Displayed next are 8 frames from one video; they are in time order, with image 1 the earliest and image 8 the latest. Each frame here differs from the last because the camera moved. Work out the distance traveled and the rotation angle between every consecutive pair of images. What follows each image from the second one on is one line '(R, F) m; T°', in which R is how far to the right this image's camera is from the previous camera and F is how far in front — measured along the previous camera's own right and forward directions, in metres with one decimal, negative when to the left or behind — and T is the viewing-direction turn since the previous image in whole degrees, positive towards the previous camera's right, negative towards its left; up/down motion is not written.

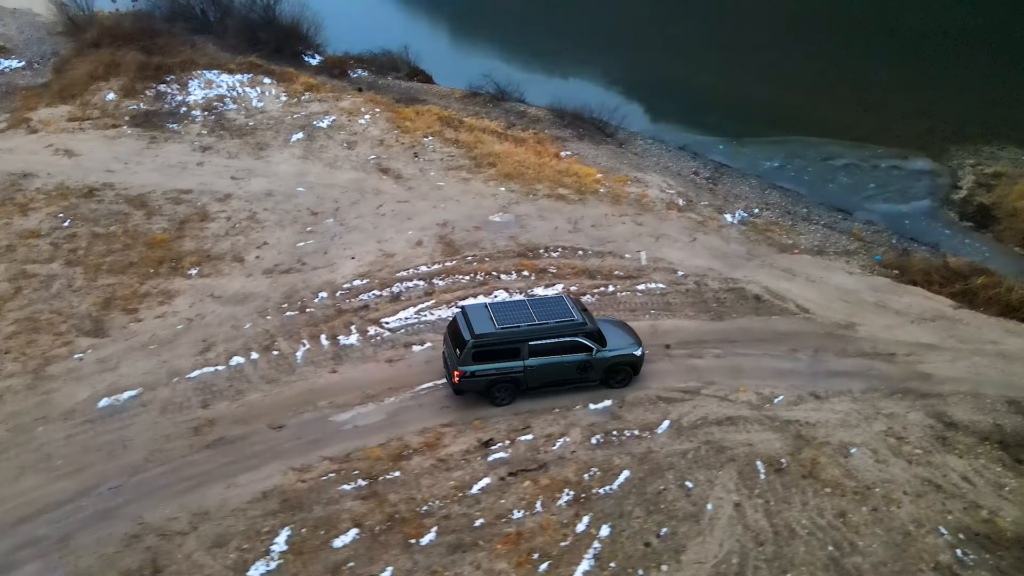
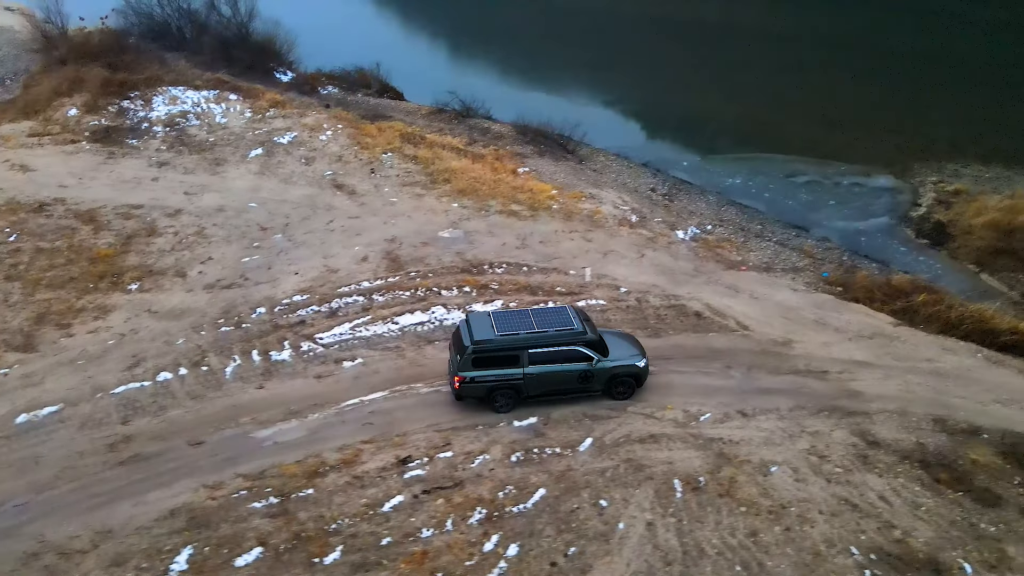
(+1.7, +0.1) m; 0°
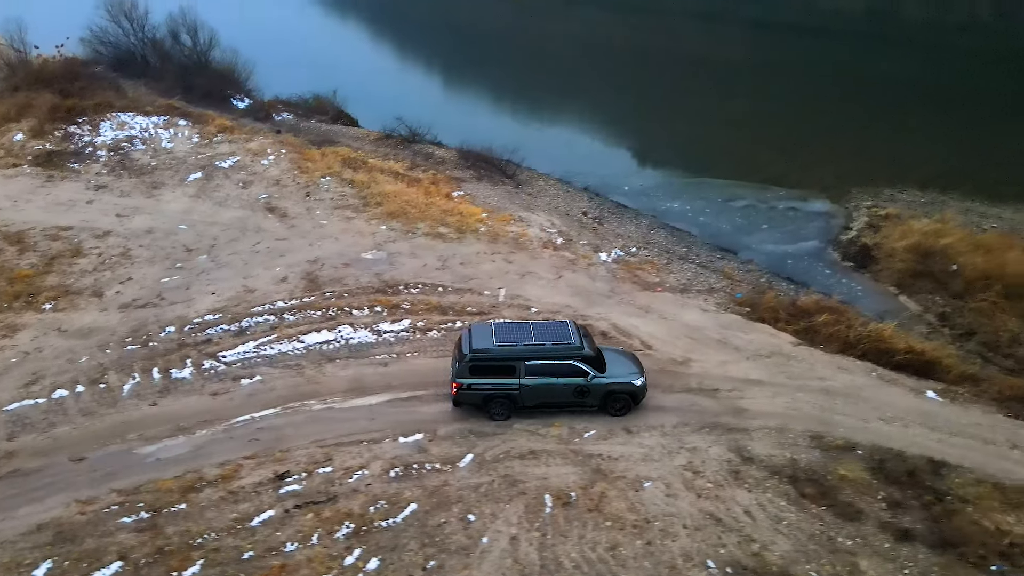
(+2.6, -0.3) m; 0°
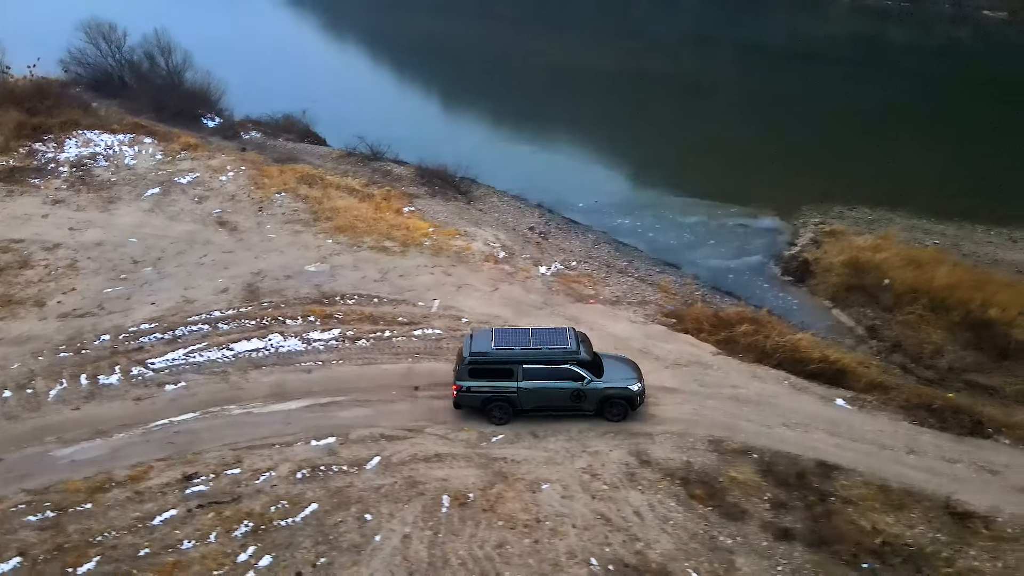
(+2.2, -0.5) m; 0°
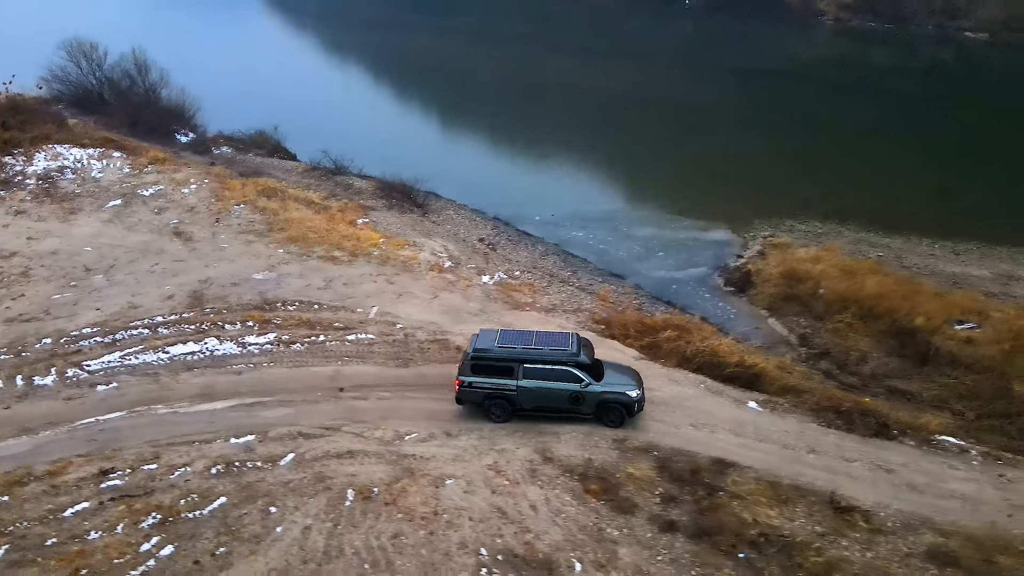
(+2.2, -0.6) m; 0°
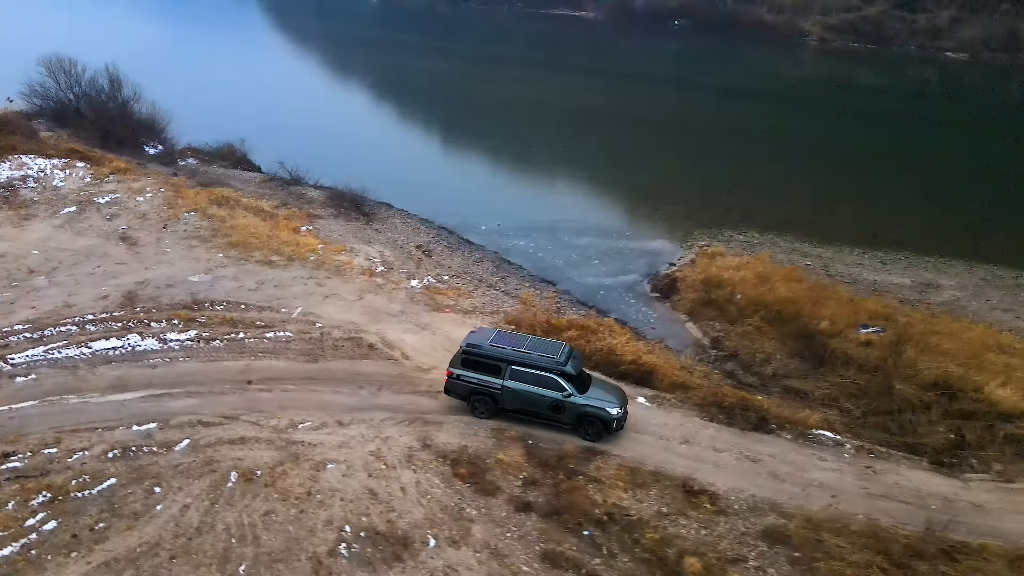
(+3.0, -0.9) m; 0°
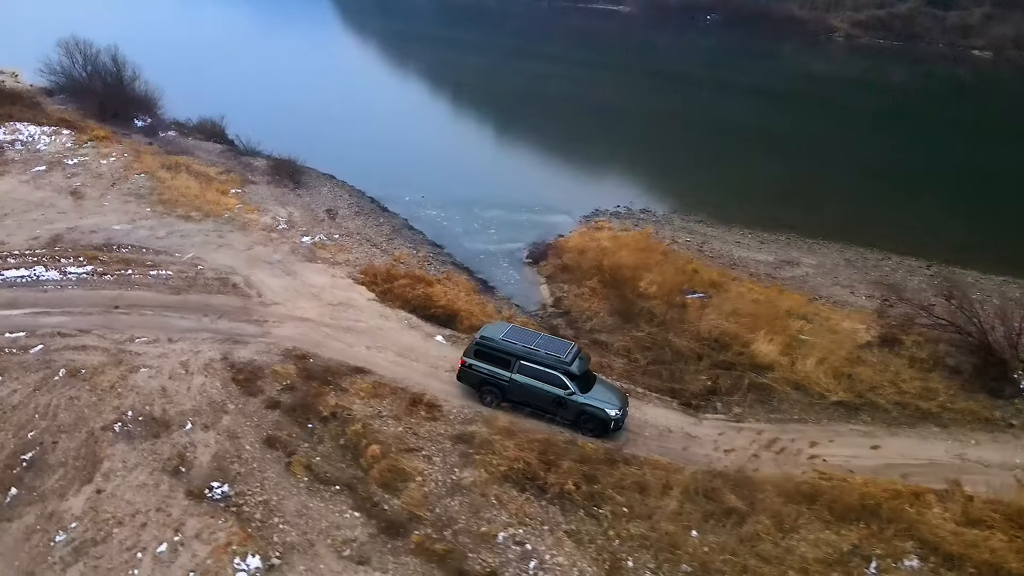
(+7.8, -2.5) m; -5°
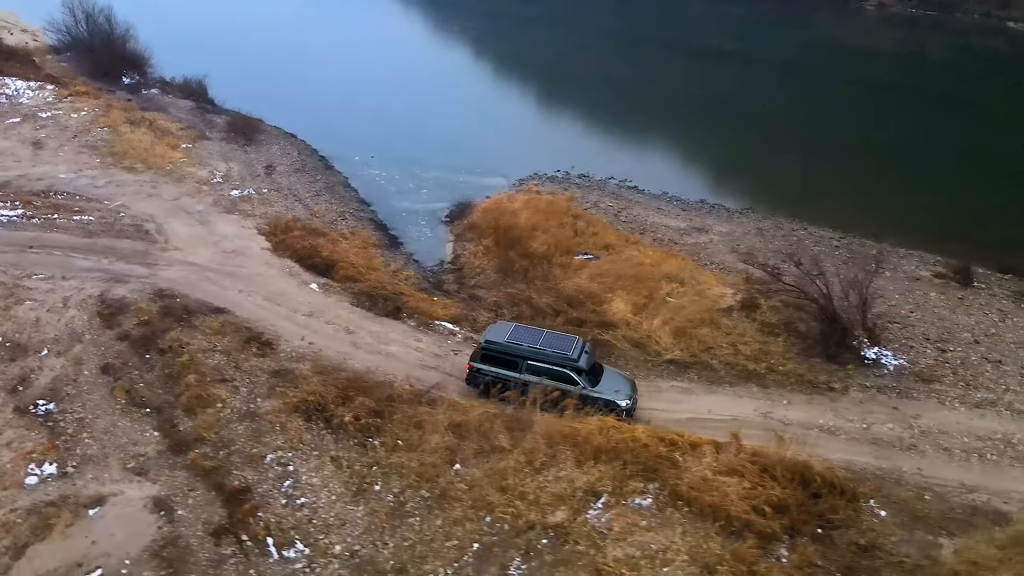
(+5.9, -0.8) m; -4°
